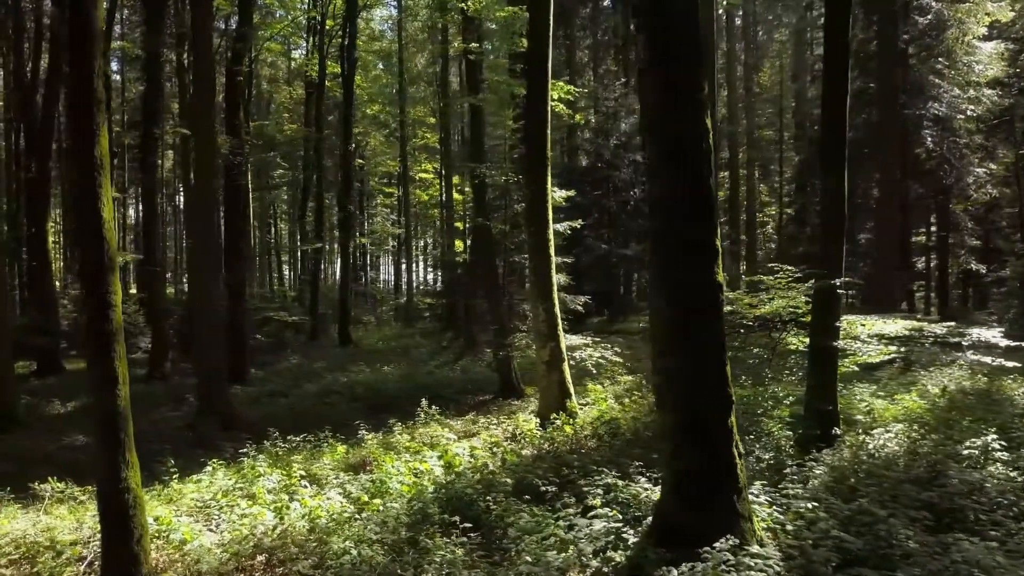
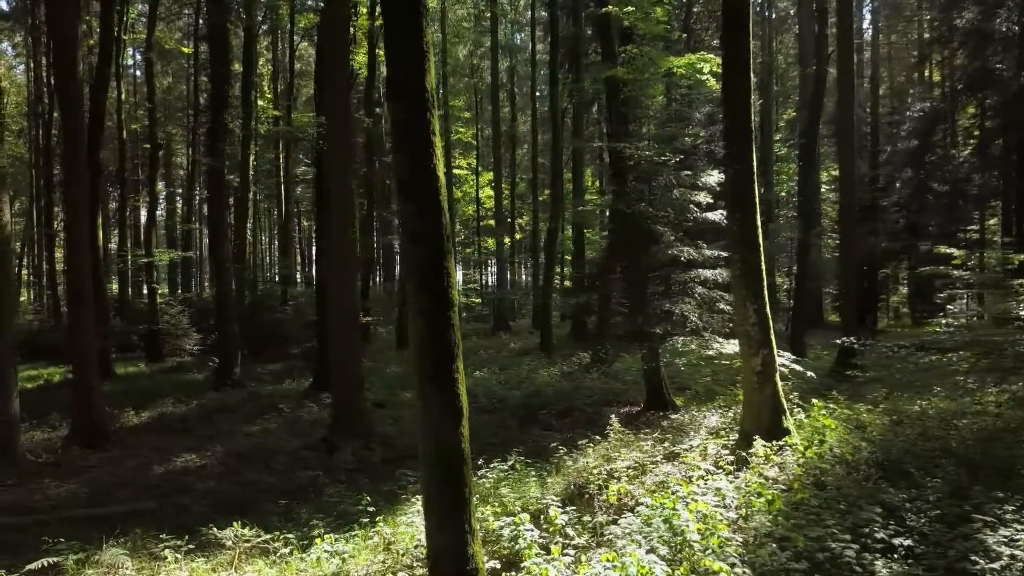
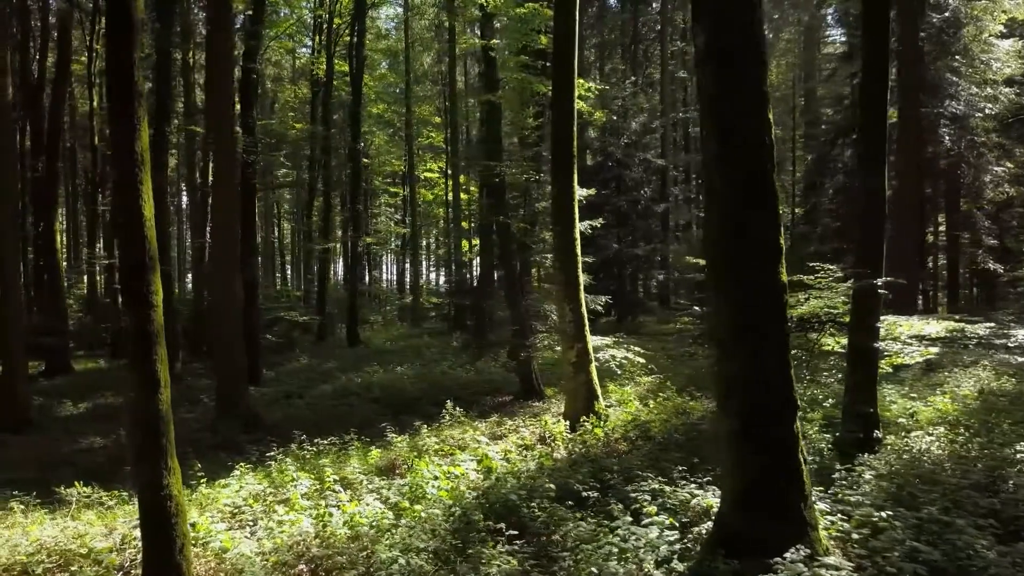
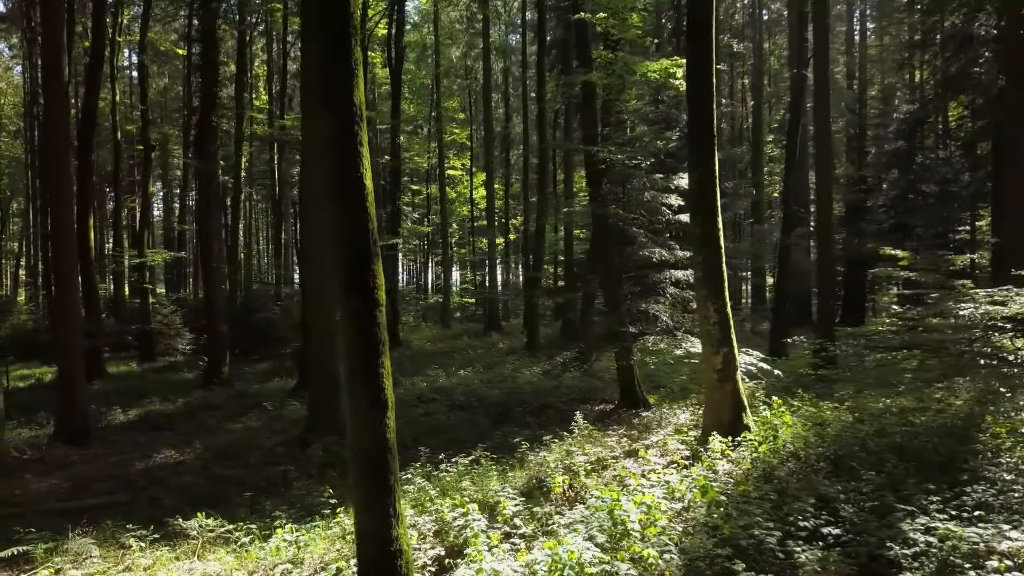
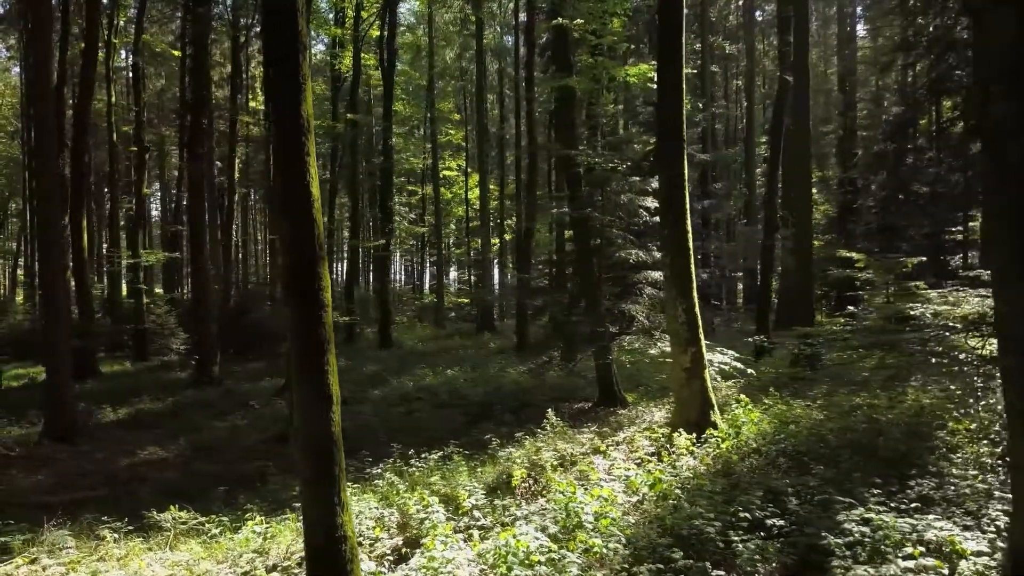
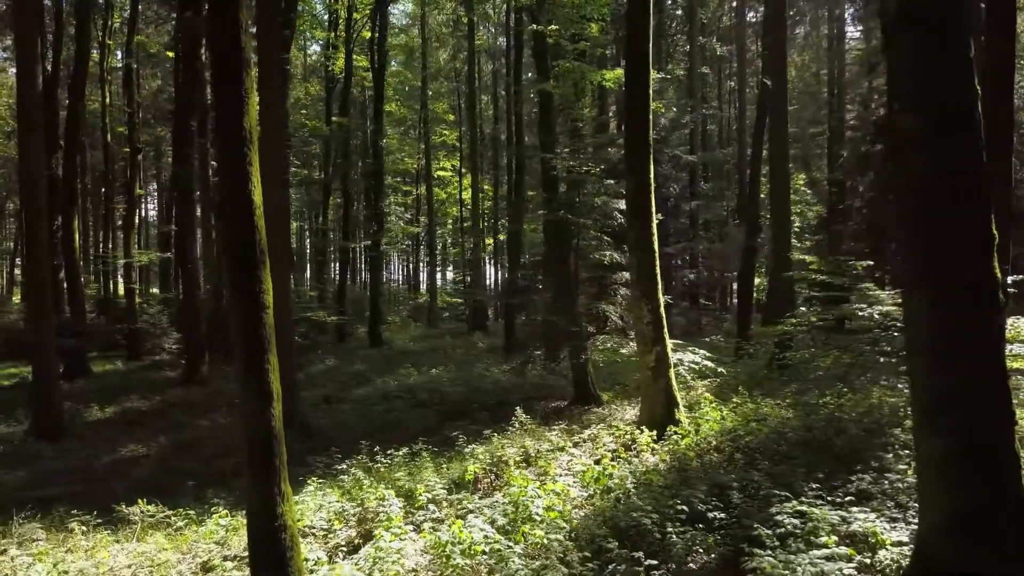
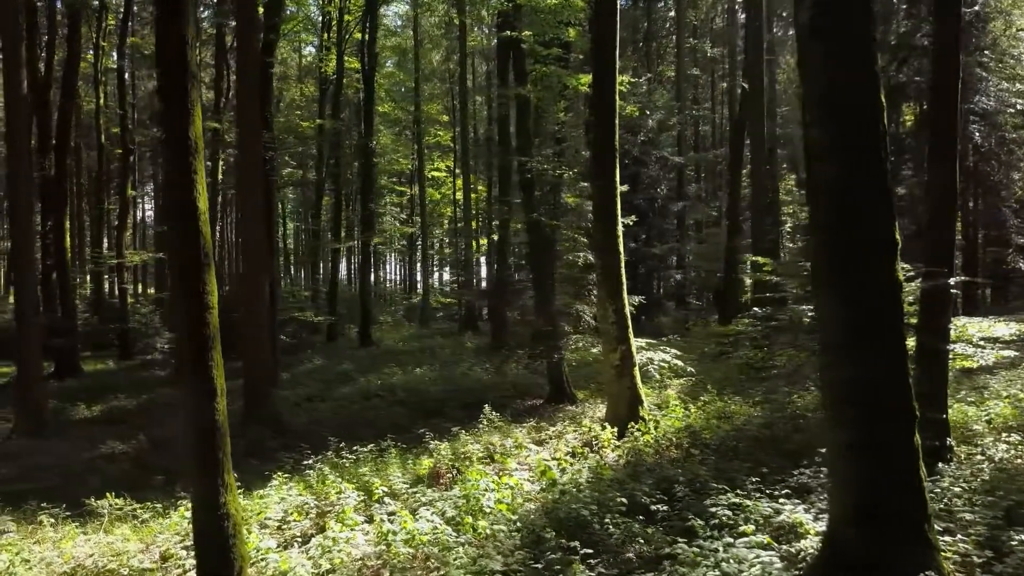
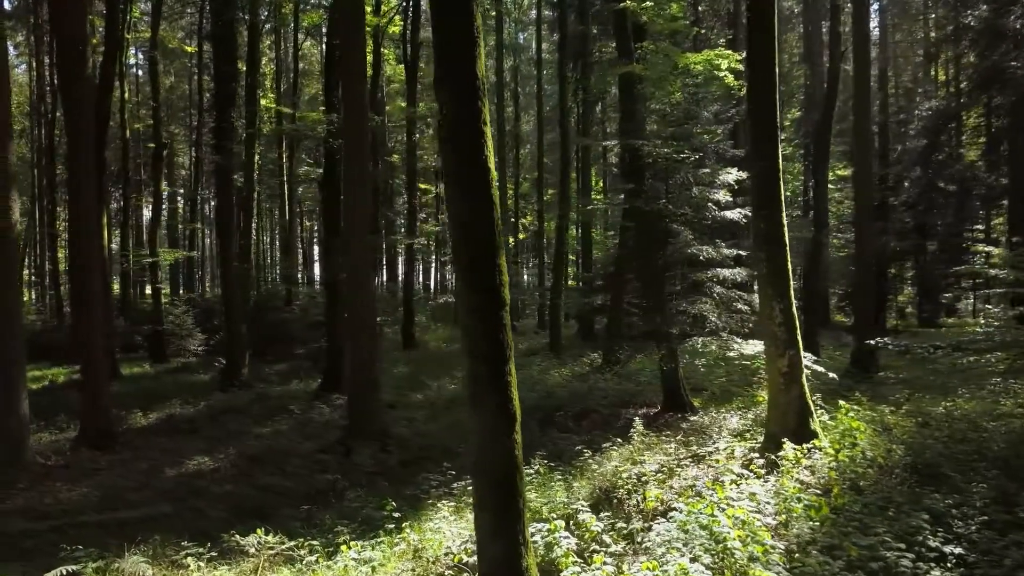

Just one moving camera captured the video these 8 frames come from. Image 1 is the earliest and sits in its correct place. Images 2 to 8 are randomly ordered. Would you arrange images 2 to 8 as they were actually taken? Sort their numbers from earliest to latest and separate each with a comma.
3, 7, 6, 5, 4, 2, 8
